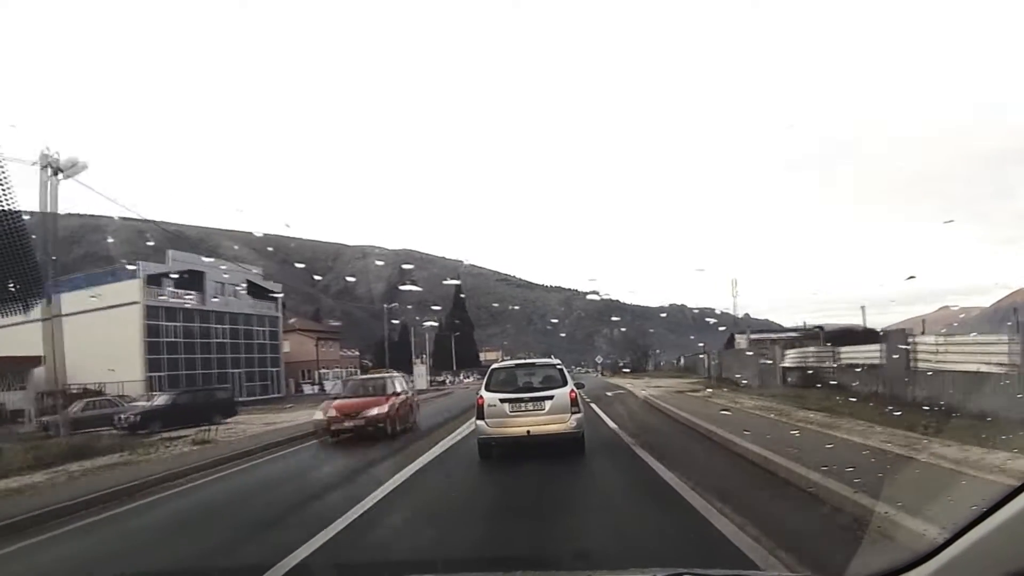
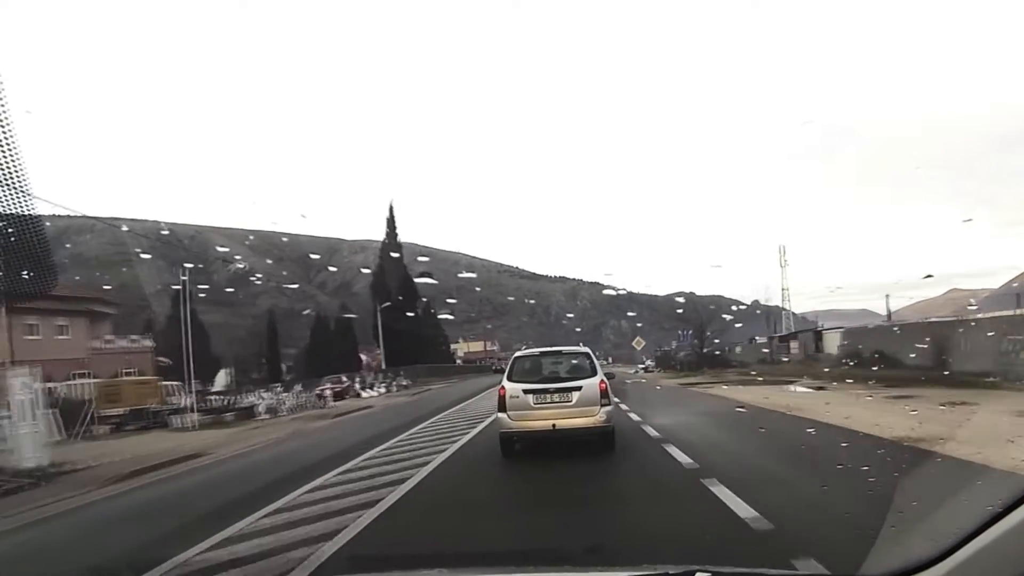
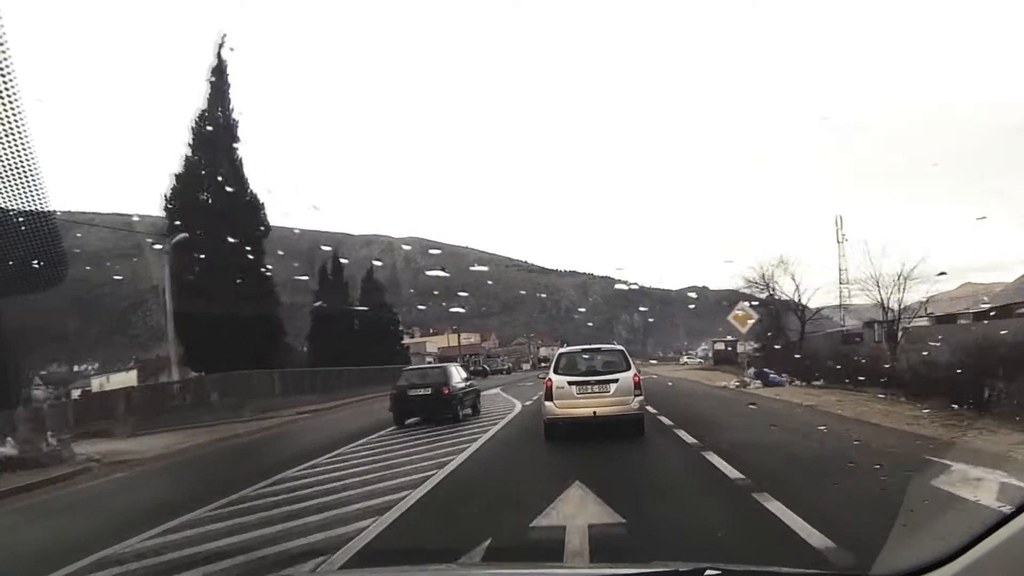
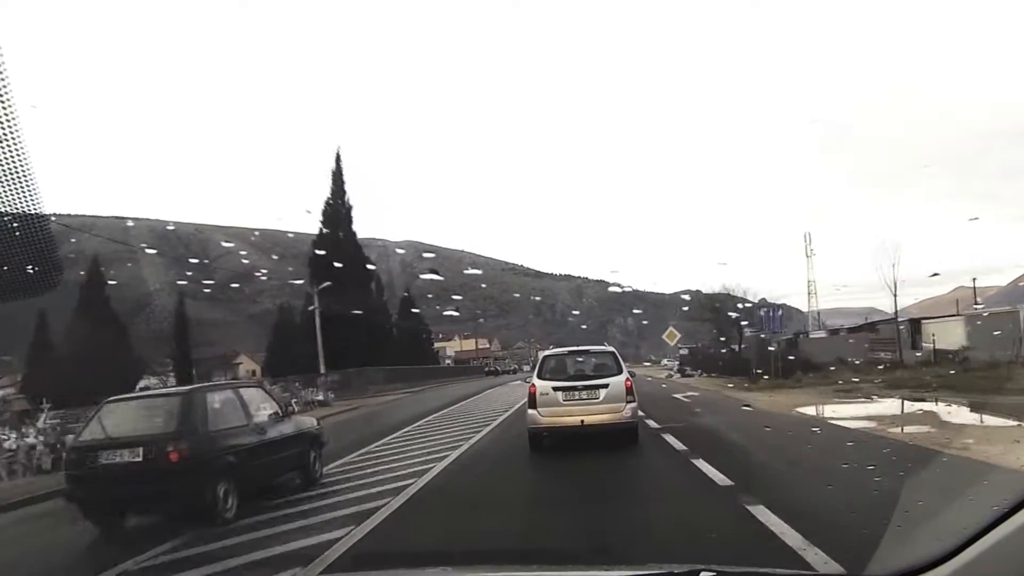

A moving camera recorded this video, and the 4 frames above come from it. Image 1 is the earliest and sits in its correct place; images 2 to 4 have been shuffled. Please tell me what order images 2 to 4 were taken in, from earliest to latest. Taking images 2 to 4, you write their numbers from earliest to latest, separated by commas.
2, 4, 3
